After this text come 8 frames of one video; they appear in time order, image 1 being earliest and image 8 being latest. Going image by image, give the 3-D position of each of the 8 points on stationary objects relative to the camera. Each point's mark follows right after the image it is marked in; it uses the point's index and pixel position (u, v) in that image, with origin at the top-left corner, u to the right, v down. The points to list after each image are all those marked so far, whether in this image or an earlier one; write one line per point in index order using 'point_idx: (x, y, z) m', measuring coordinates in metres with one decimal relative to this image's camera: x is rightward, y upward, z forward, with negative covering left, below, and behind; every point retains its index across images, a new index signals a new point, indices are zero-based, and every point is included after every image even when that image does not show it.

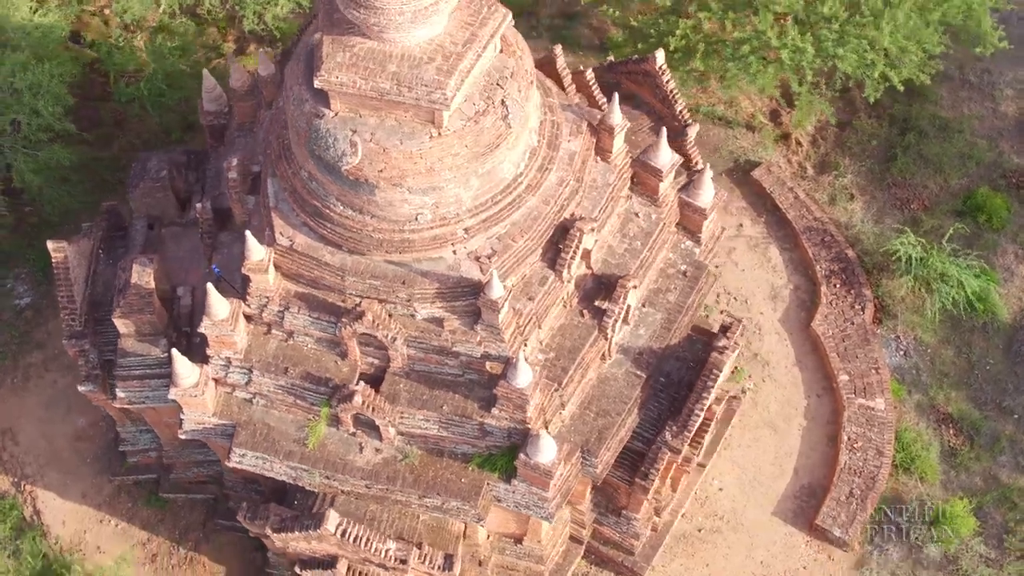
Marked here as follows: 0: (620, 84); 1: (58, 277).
0: (+1.6, +3.1, +17.7) m
1: (-5.8, +0.1, +15.1) m
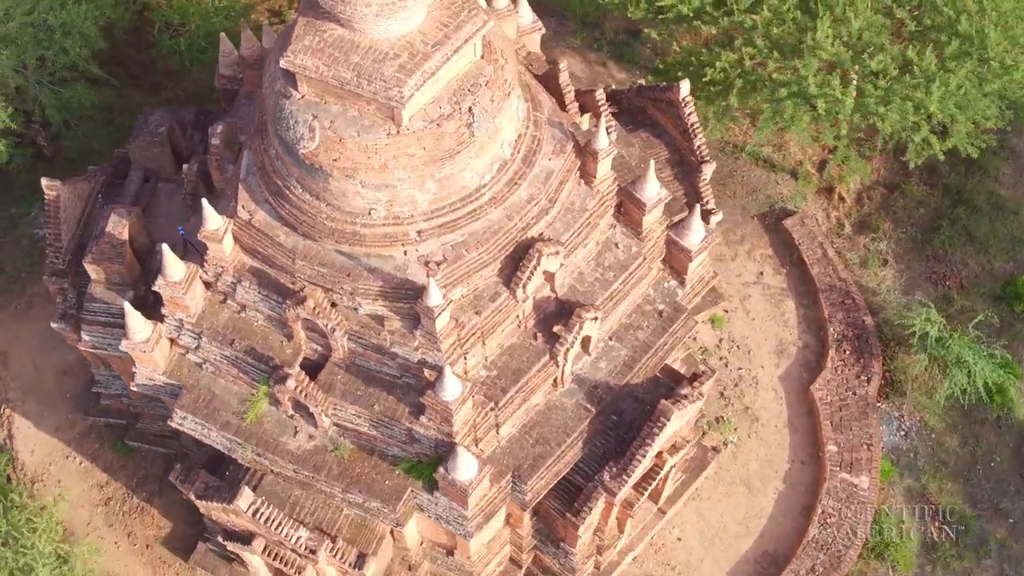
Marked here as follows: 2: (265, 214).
0: (+1.9, +2.6, +17.2) m
1: (-6.1, +1.0, +15.4) m
2: (-2.8, +0.8, +13.2) m
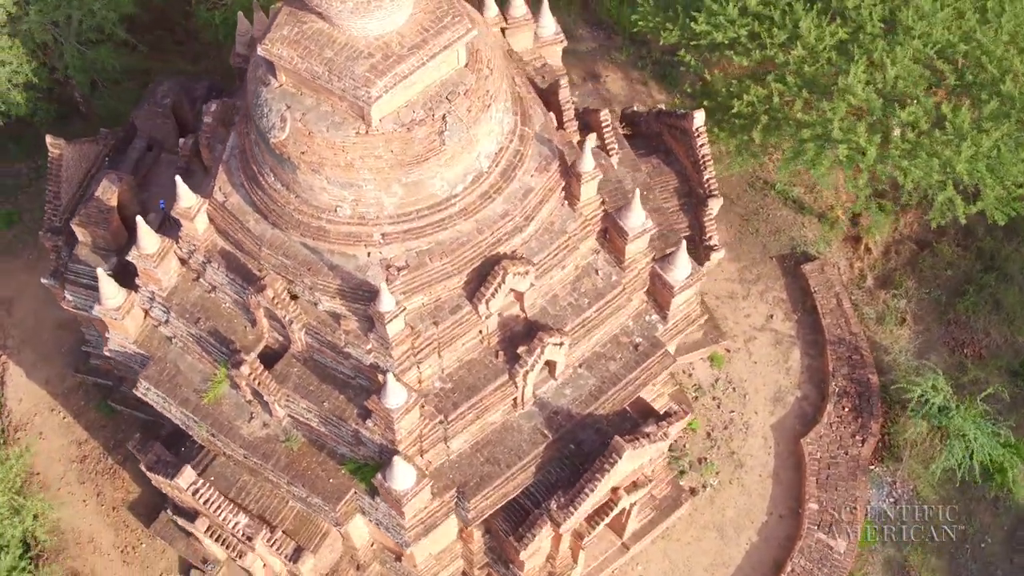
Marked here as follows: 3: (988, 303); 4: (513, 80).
0: (+2.1, +2.2, +16.8) m
1: (-6.1, +1.5, +15.6) m
2: (-3.1, +1.0, +13.2) m
3: (+7.6, -0.2, +18.8) m
4: (0.0, +2.4, +13.5) m
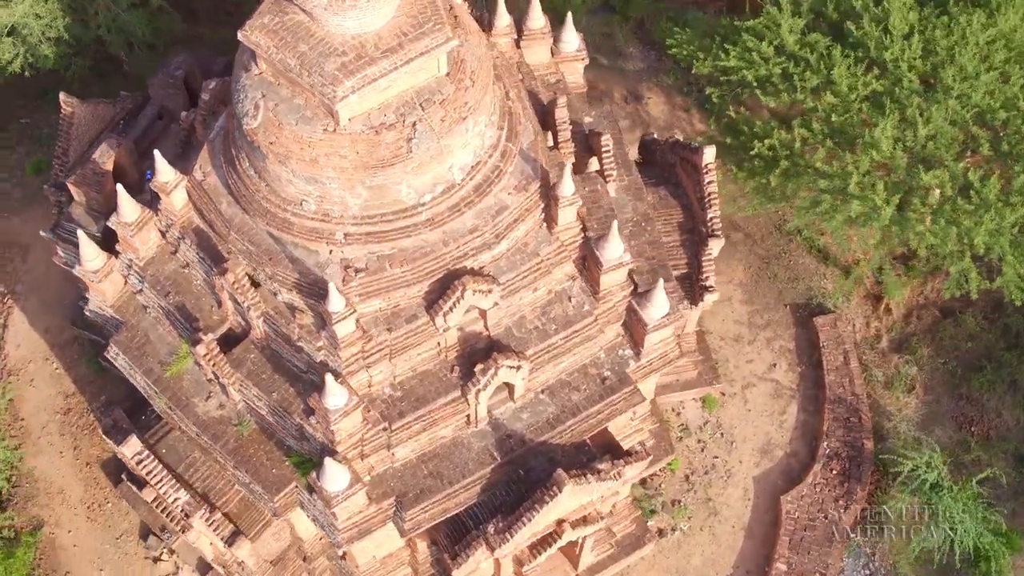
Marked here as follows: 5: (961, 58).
0: (+2.3, +1.7, +16.4) m
1: (-6.1, +2.2, +15.9) m
2: (-3.3, +1.2, +13.2) m
3: (+7.5, -1.4, +17.9) m
4: (-0.1, +2.2, +13.3) m
5: (+6.0, +3.1, +15.8) m
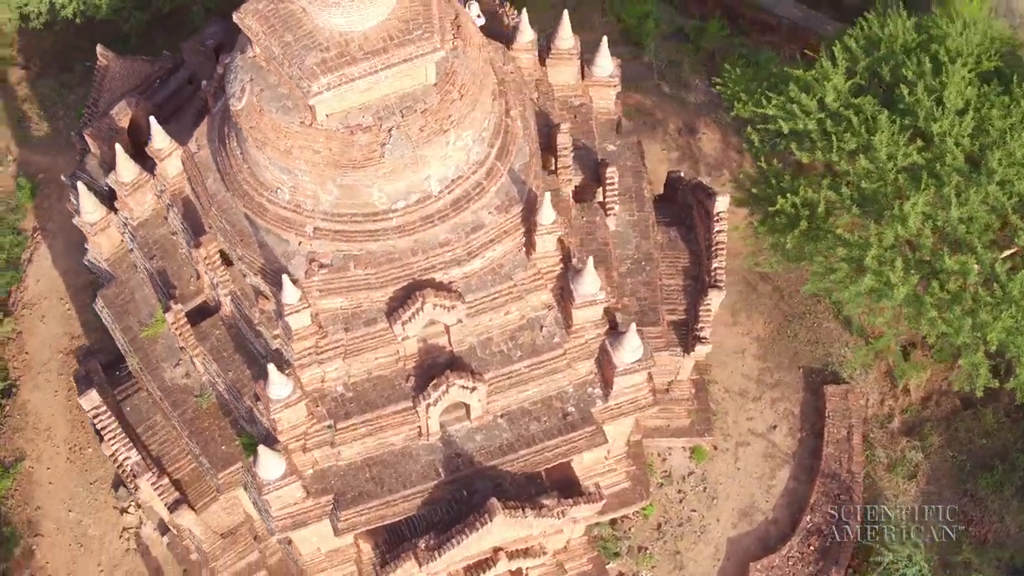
0: (+2.4, +1.1, +15.9) m
1: (-5.7, +2.9, +16.2) m
2: (-3.4, +1.5, +13.3) m
3: (+7.2, -2.9, +17.0) m
4: (-0.1, +1.9, +13.0) m
5: (+6.3, +1.9, +15.0) m
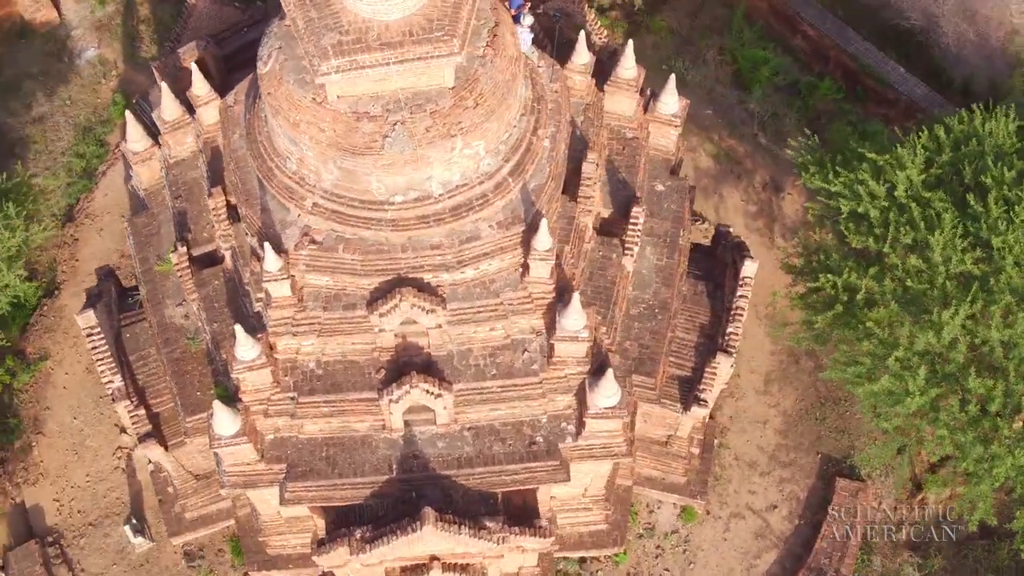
0: (+2.8, +0.3, +15.4) m
1: (-4.6, +3.9, +16.7) m
2: (-3.1, +2.1, +13.5) m
3: (+6.7, -4.7, +15.9) m
4: (+0.2, +1.7, +12.8) m
5: (+6.6, +0.2, +13.9) m
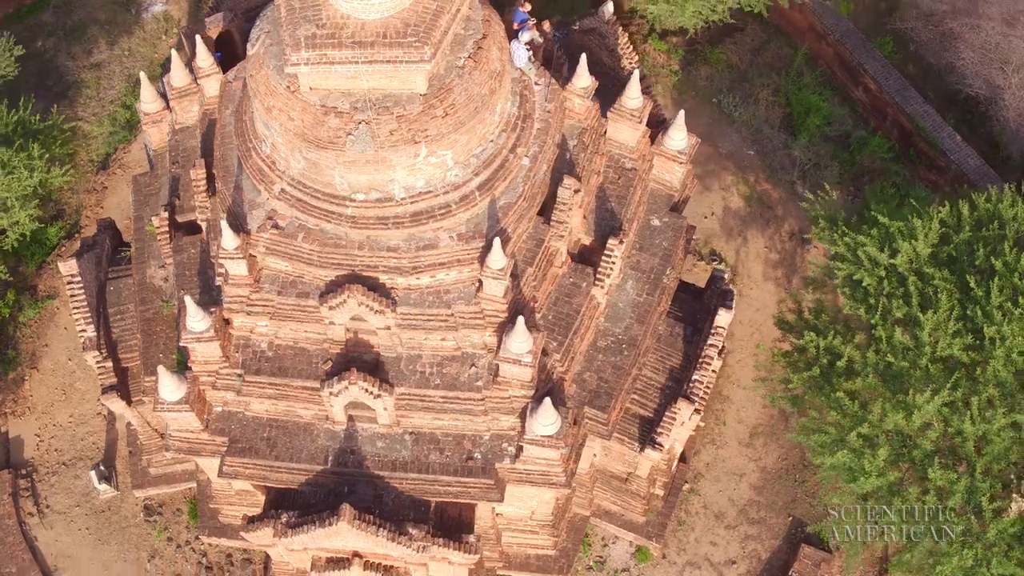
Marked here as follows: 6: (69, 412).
0: (+2.6, -0.3, +15.0) m
1: (-4.1, +4.4, +17.0) m
2: (-3.2, +2.4, +13.7) m
3: (+5.6, -5.8, +15.2) m
4: (-0.1, +1.5, +12.7) m
5: (+6.1, -1.0, +13.3) m
6: (-6.6, -1.8, +17.5) m
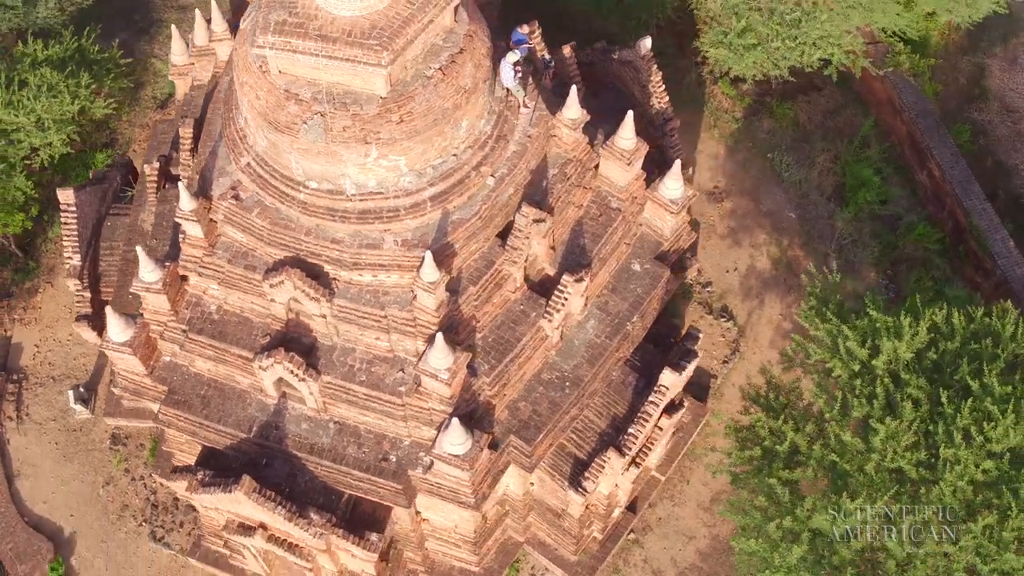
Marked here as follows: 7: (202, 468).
0: (+2.0, -1.0, +14.7) m
1: (-3.3, +4.9, +17.4) m
2: (-3.2, +2.8, +14.1) m
3: (+3.9, -7.0, +14.6) m
4: (-0.5, +1.3, +12.7) m
5: (+5.1, -2.4, +12.5) m
6: (-6.9, -0.6, +18.3) m
7: (-3.7, -2.2, +14.1) m
